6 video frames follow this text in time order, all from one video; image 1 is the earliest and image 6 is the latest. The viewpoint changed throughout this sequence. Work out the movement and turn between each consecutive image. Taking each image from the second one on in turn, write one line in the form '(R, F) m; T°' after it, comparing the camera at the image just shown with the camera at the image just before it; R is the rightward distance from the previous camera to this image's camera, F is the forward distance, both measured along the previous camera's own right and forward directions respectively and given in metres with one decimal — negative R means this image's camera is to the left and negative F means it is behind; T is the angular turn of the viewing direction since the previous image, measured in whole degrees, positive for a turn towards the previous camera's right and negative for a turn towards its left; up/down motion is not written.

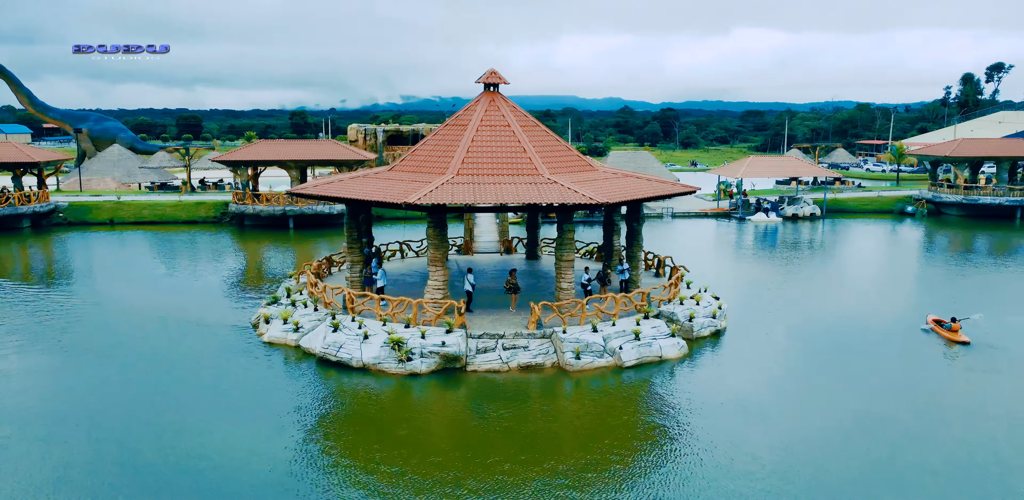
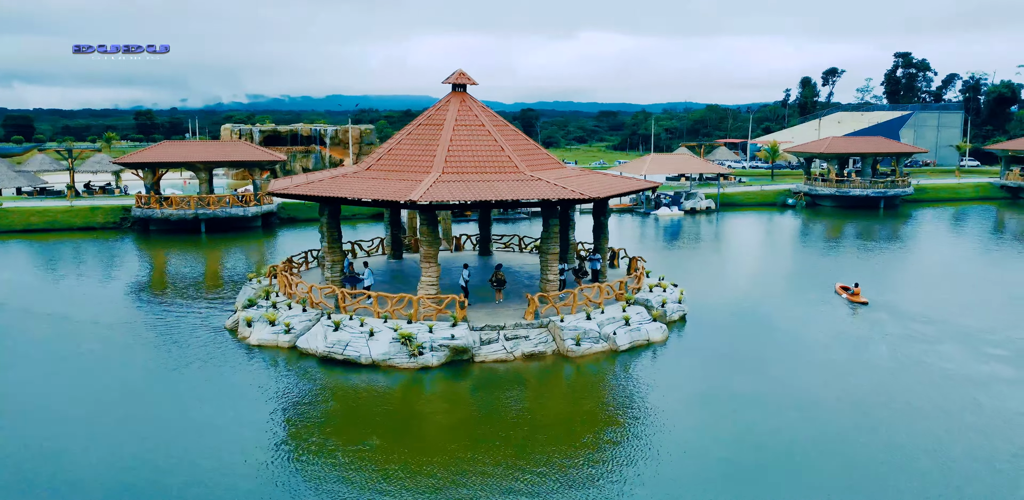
(-3.2, -0.5) m; +10°
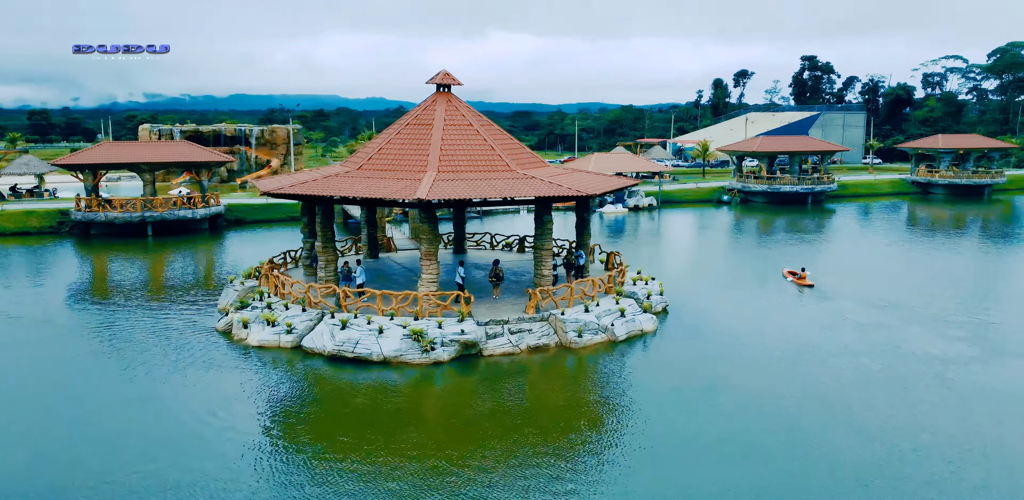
(-2.1, -0.4) m; +6°
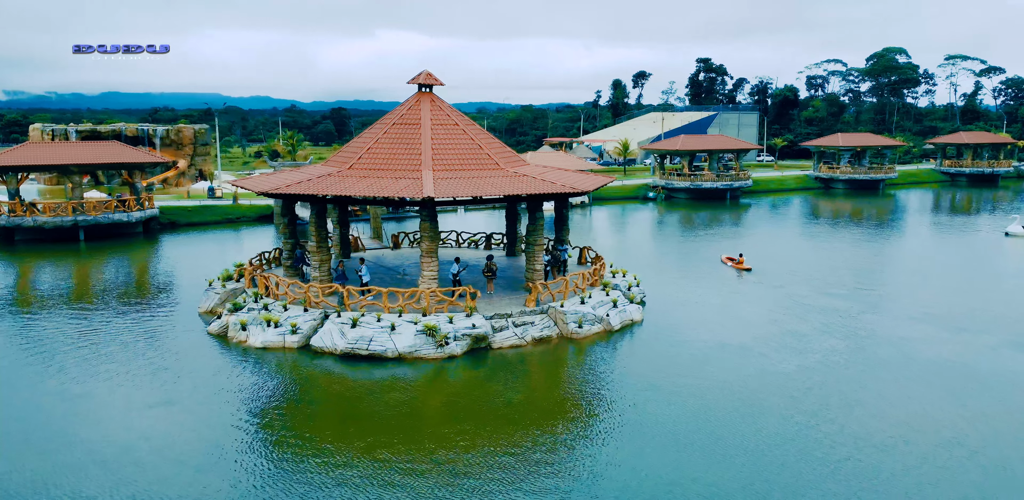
(-2.6, -0.5) m; +7°
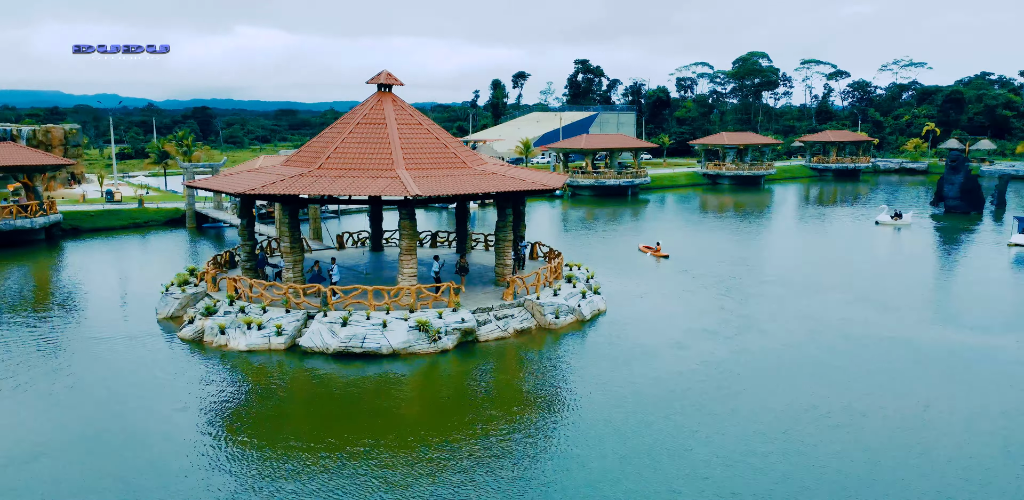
(-2.7, -0.5) m; +9°
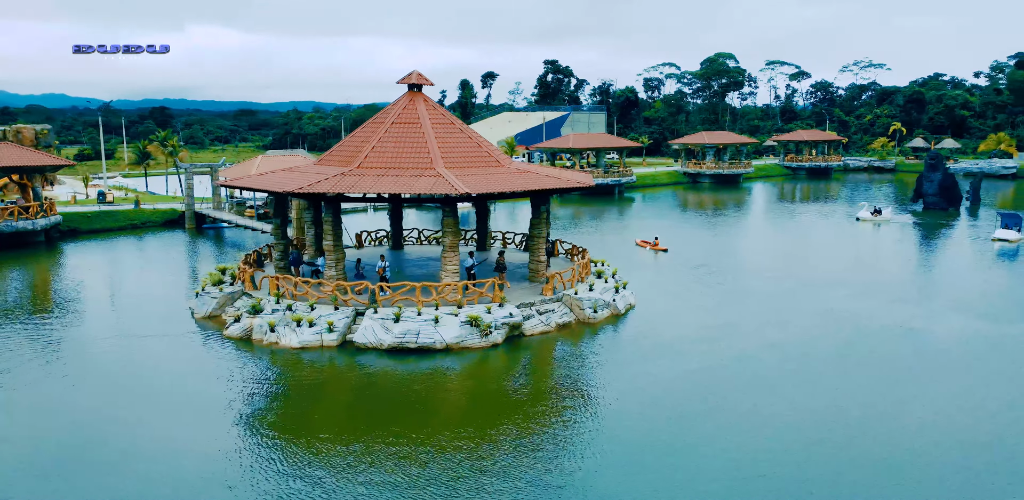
(-2.1, -0.4) m; +3°
